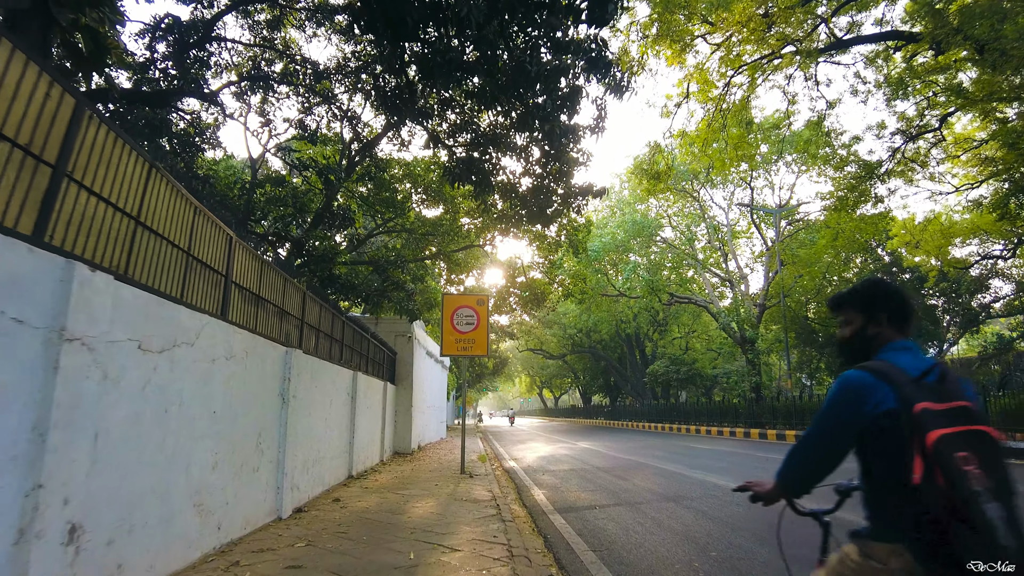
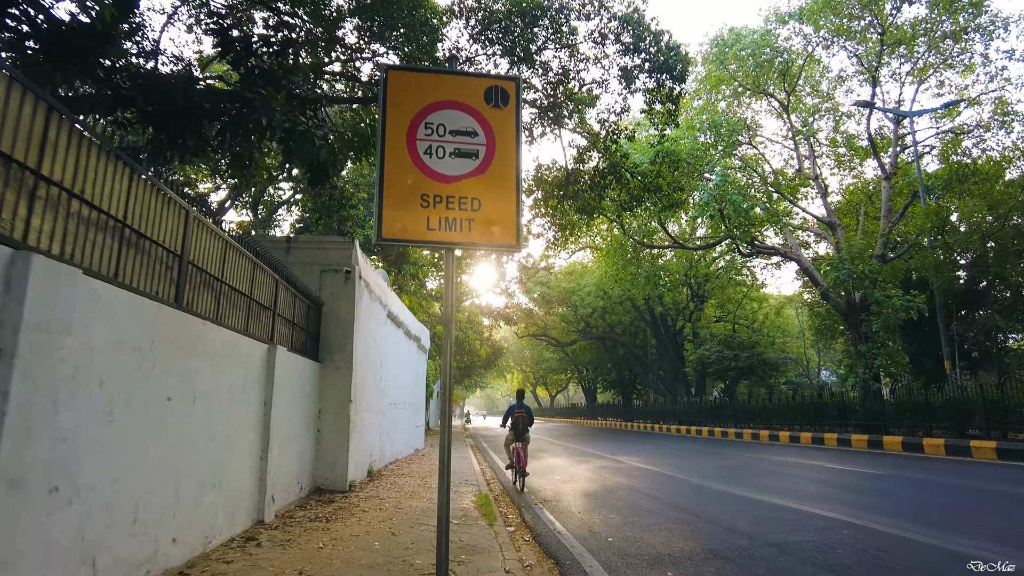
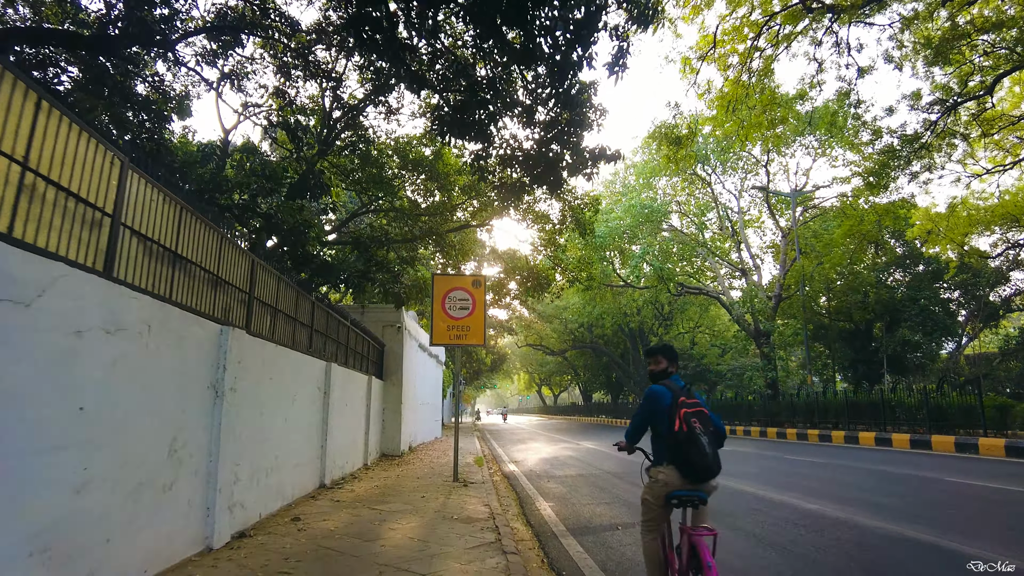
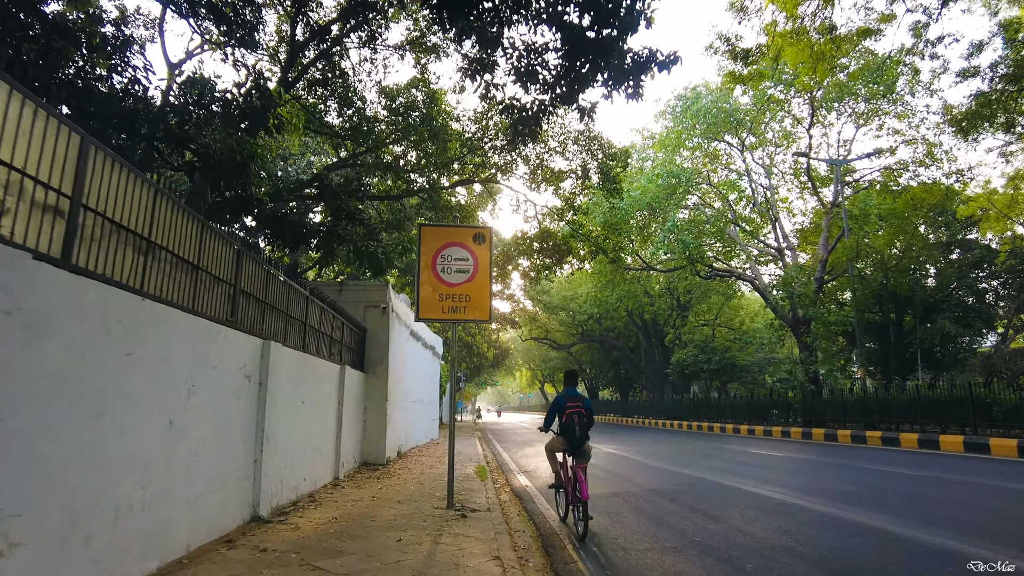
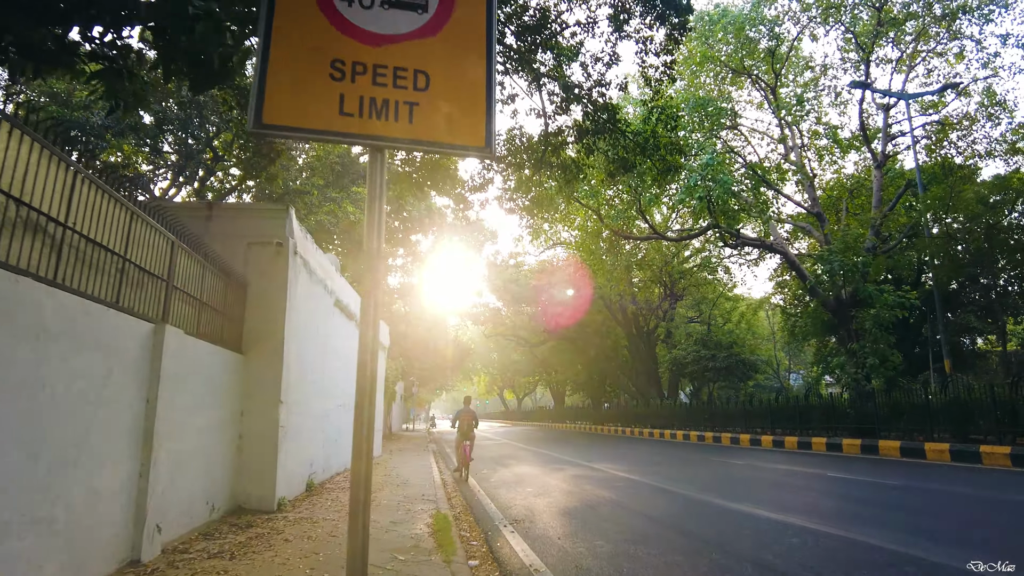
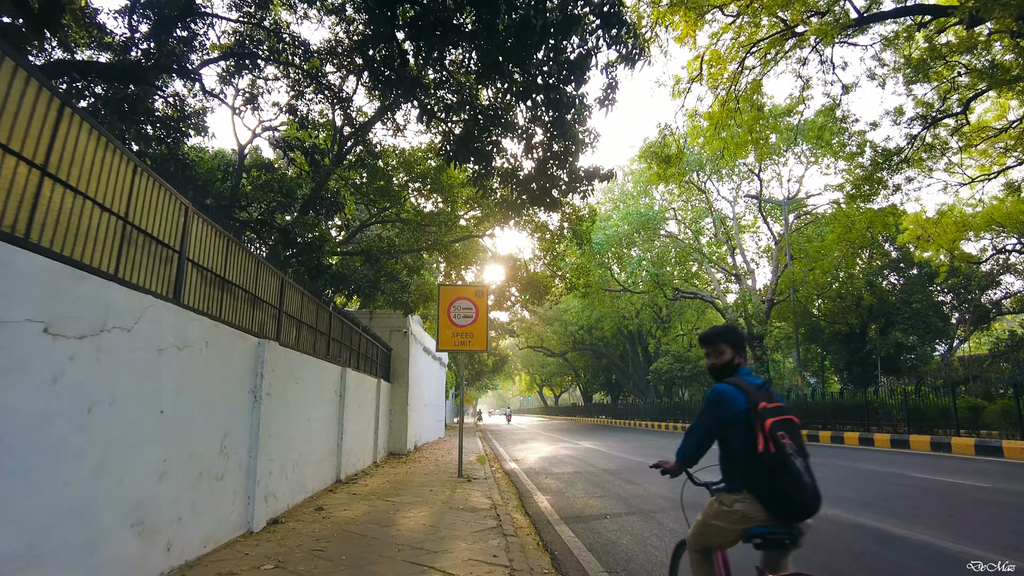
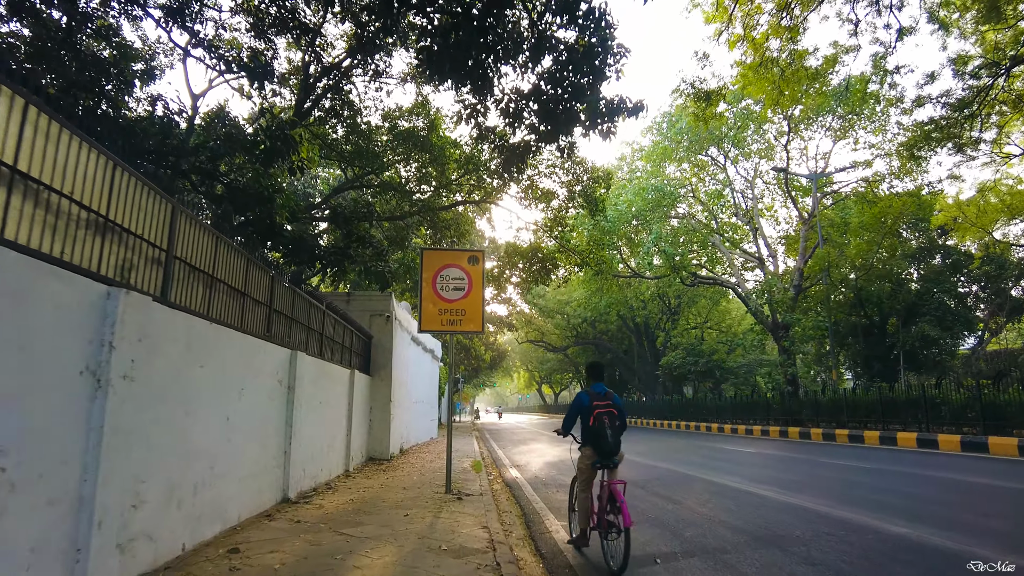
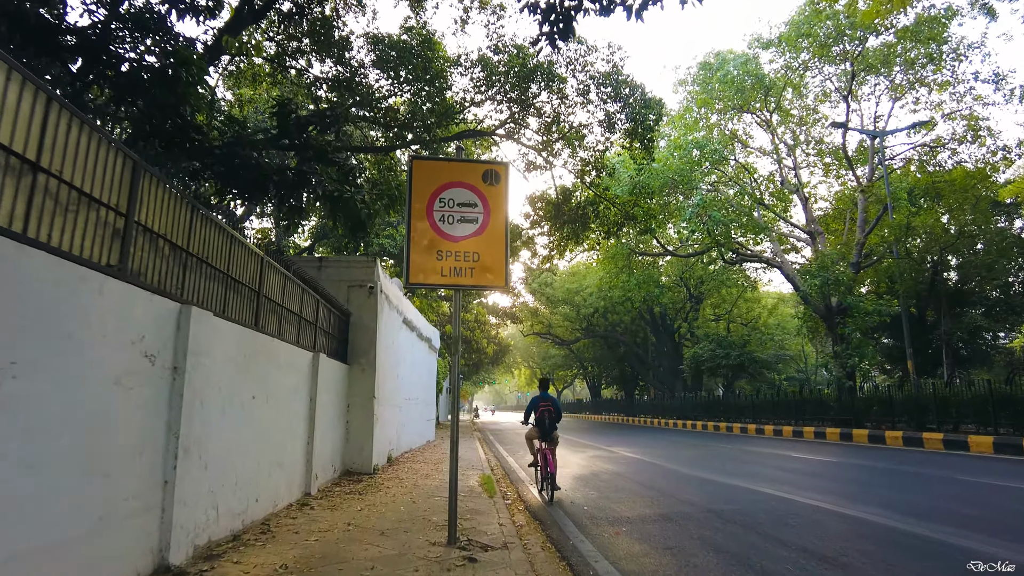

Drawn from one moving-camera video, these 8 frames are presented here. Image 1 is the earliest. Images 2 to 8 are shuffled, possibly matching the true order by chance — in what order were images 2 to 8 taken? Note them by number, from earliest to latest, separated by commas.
6, 3, 7, 4, 8, 2, 5
